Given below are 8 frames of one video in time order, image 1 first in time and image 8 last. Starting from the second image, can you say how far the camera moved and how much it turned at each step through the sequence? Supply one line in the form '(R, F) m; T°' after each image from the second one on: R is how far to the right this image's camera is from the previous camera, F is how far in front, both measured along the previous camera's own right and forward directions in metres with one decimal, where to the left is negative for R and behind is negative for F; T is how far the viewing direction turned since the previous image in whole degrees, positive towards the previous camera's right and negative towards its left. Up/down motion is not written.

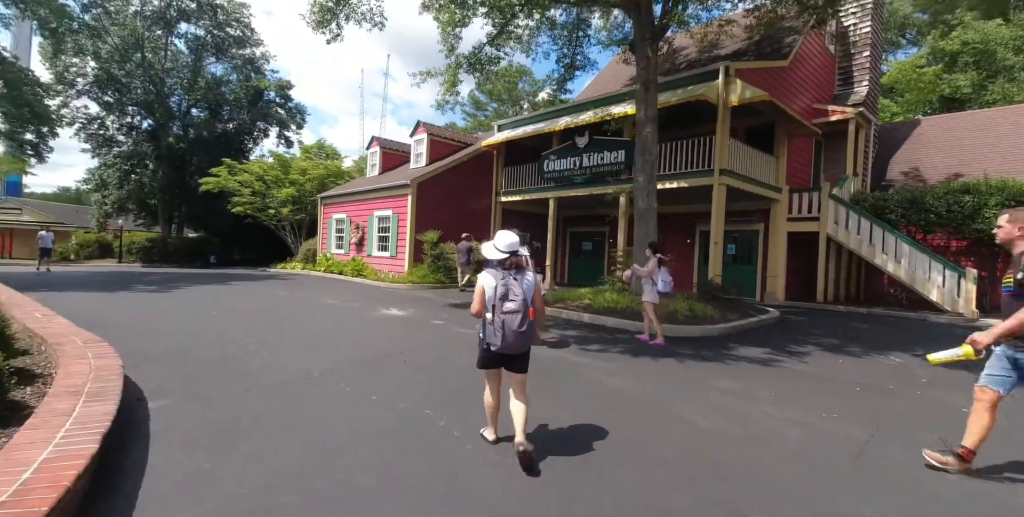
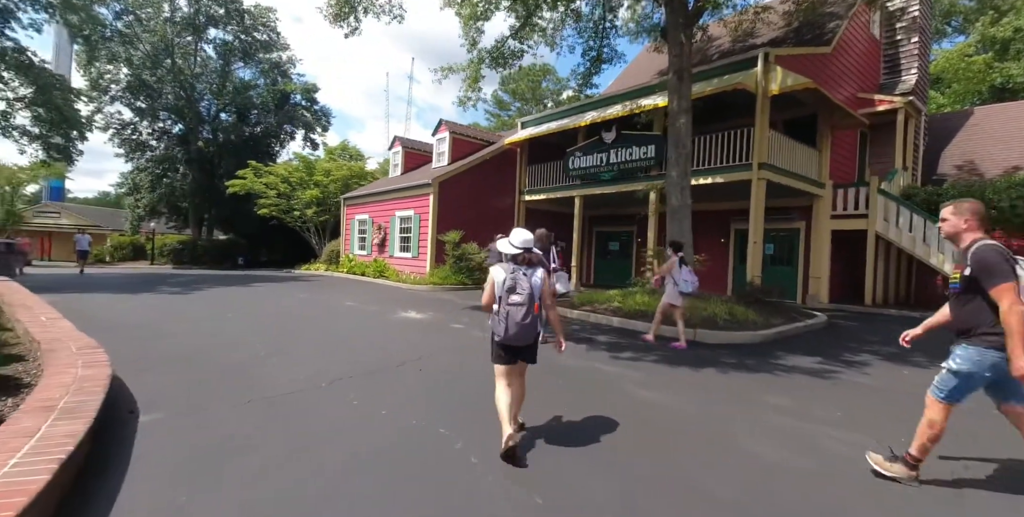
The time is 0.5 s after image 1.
(0.0, +0.5) m; -3°
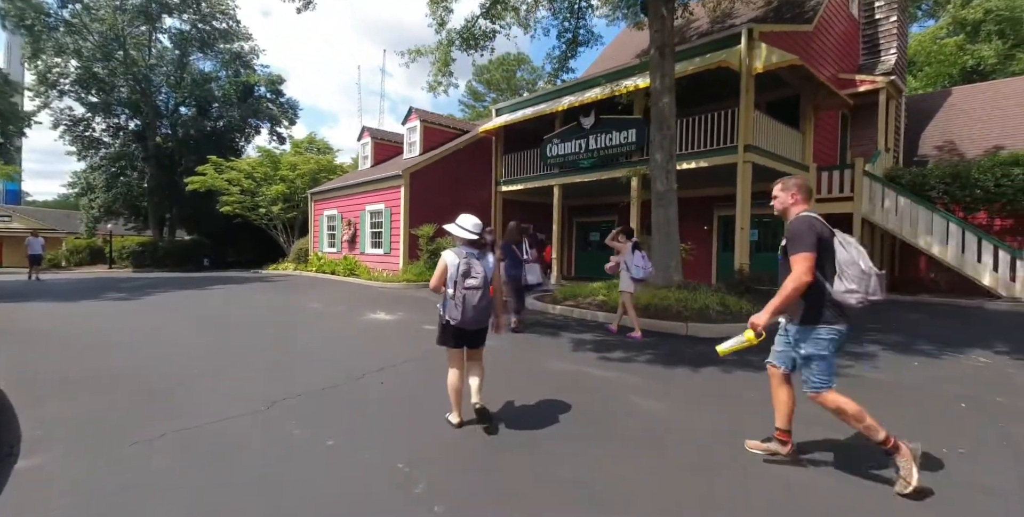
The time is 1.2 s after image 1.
(+0.1, +0.7) m; +2°
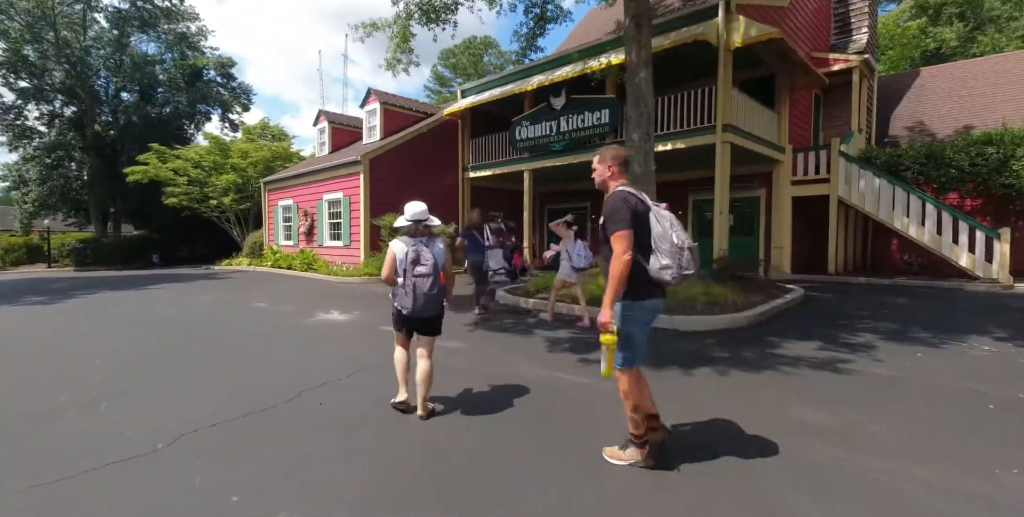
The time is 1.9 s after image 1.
(+0.1, +0.7) m; +3°
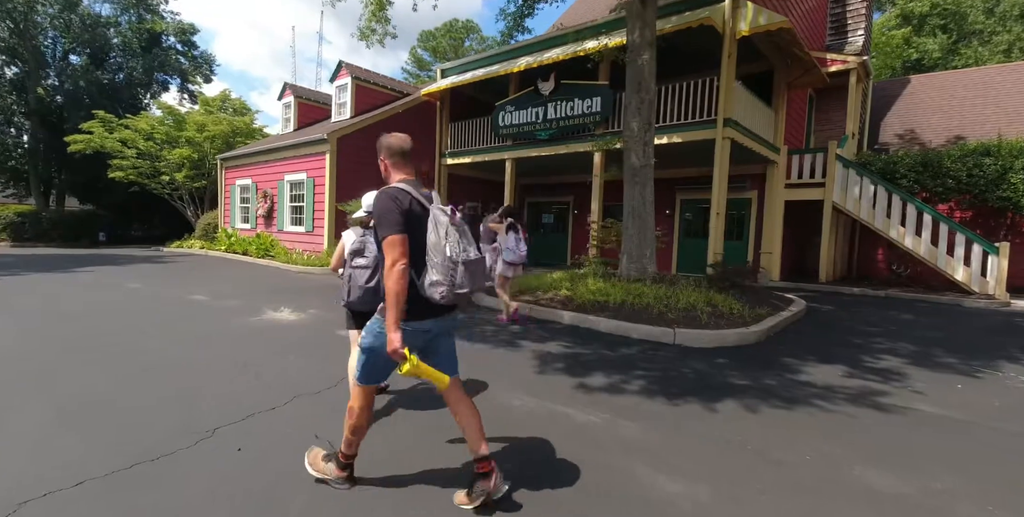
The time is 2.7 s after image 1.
(-0.1, +0.9) m; +3°
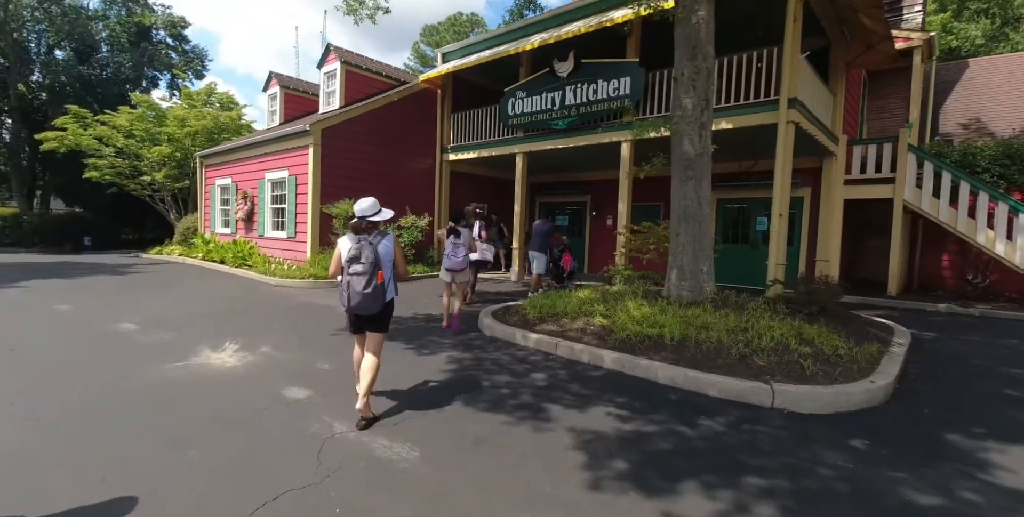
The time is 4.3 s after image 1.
(-0.2, +1.6) m; 0°
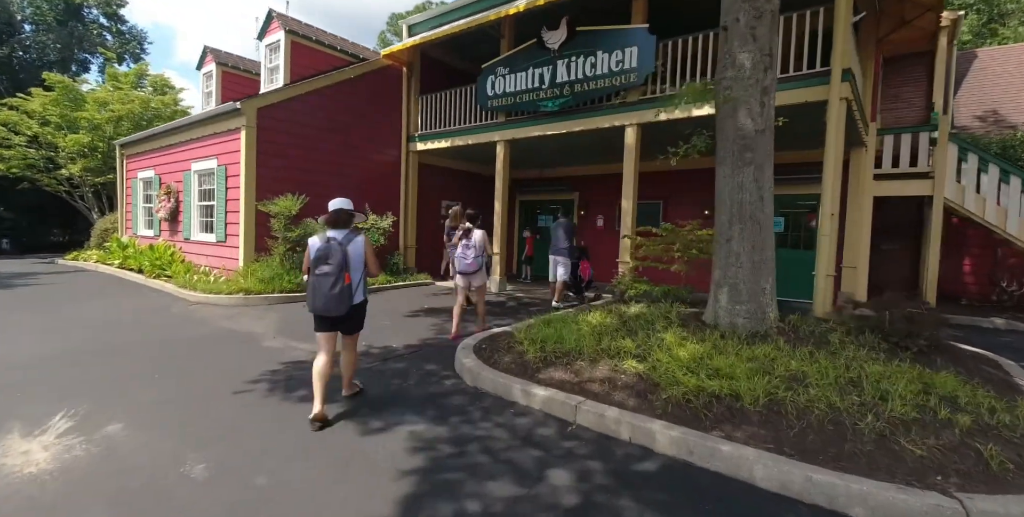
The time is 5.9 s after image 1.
(-0.2, +1.6) m; +4°
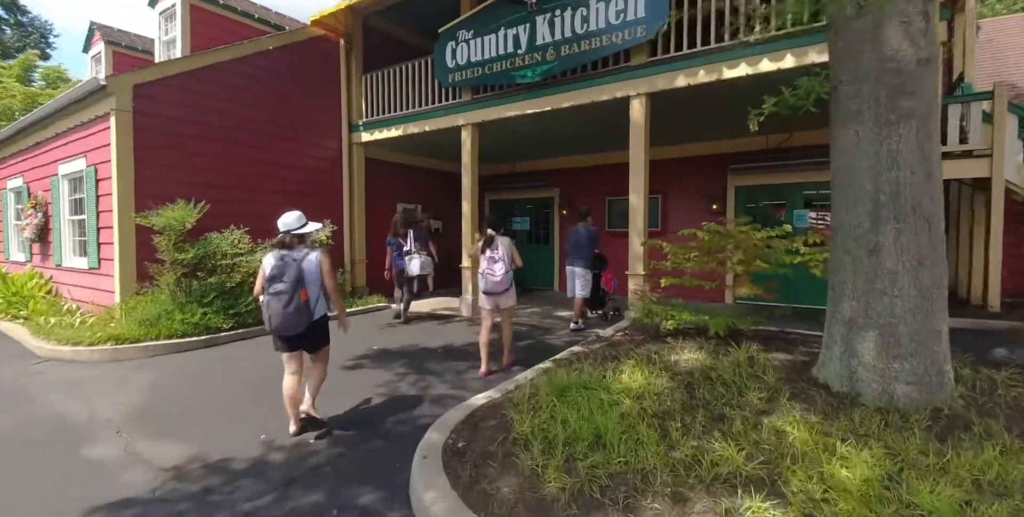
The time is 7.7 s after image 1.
(-0.1, +1.8) m; +4°
